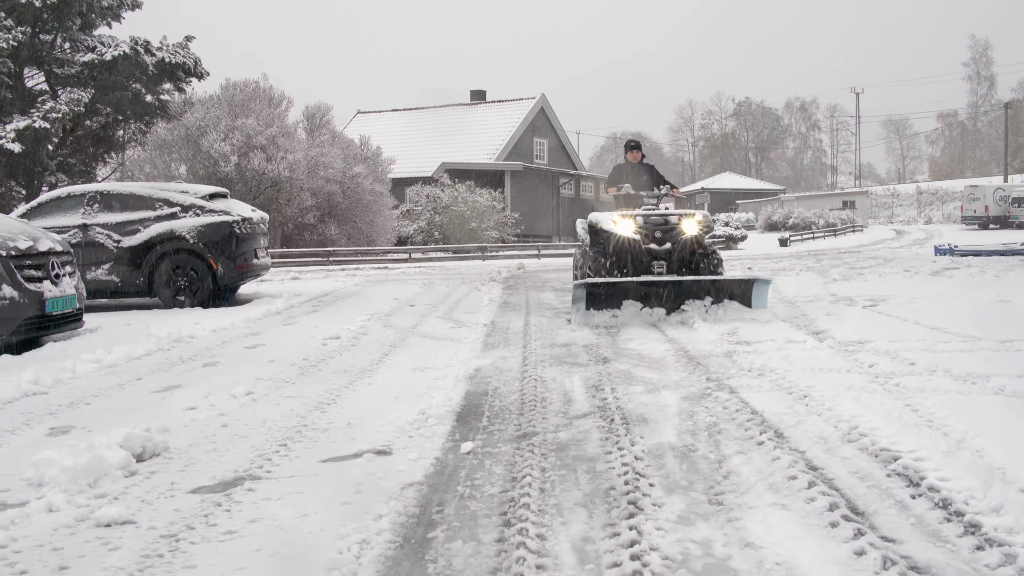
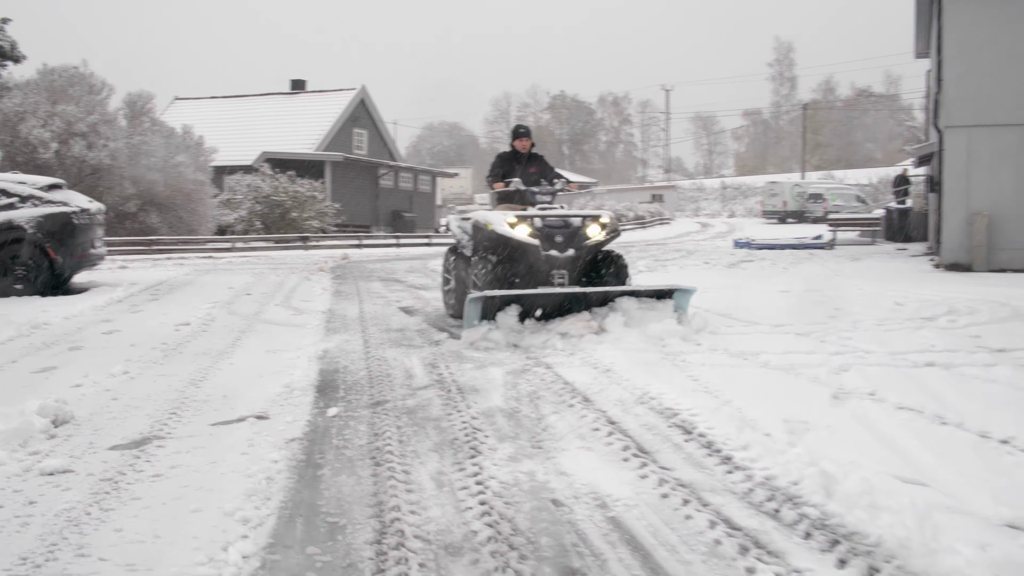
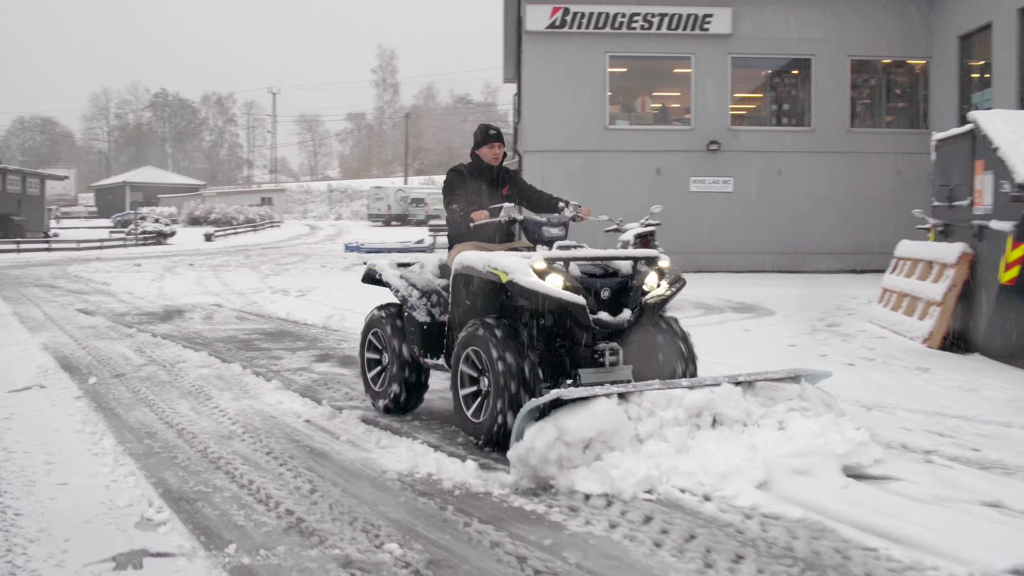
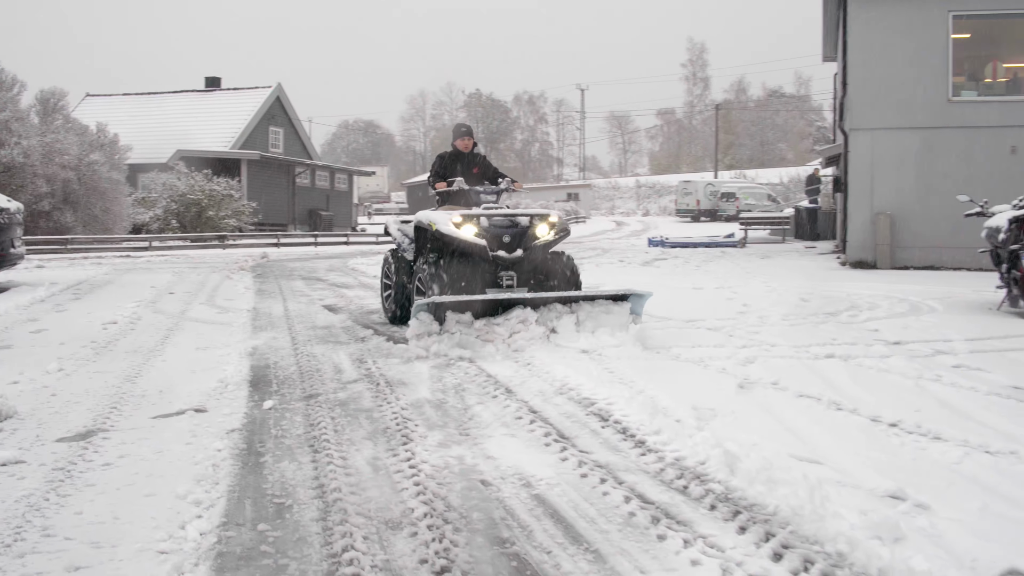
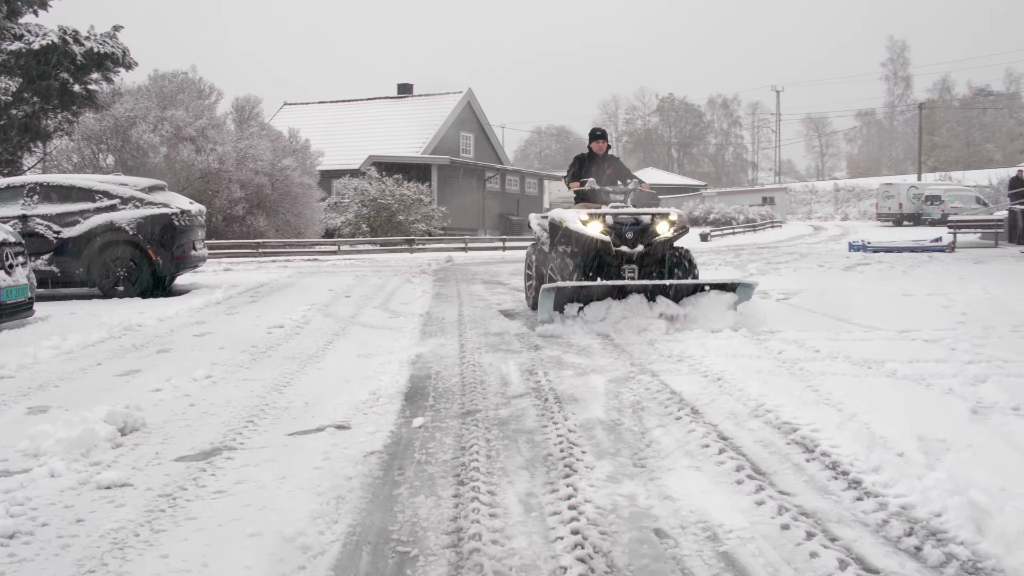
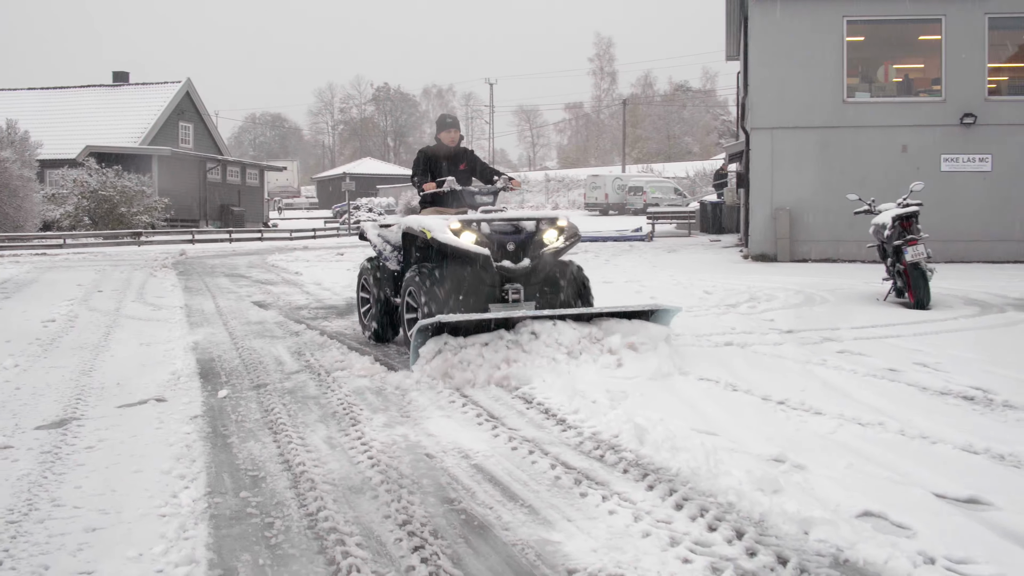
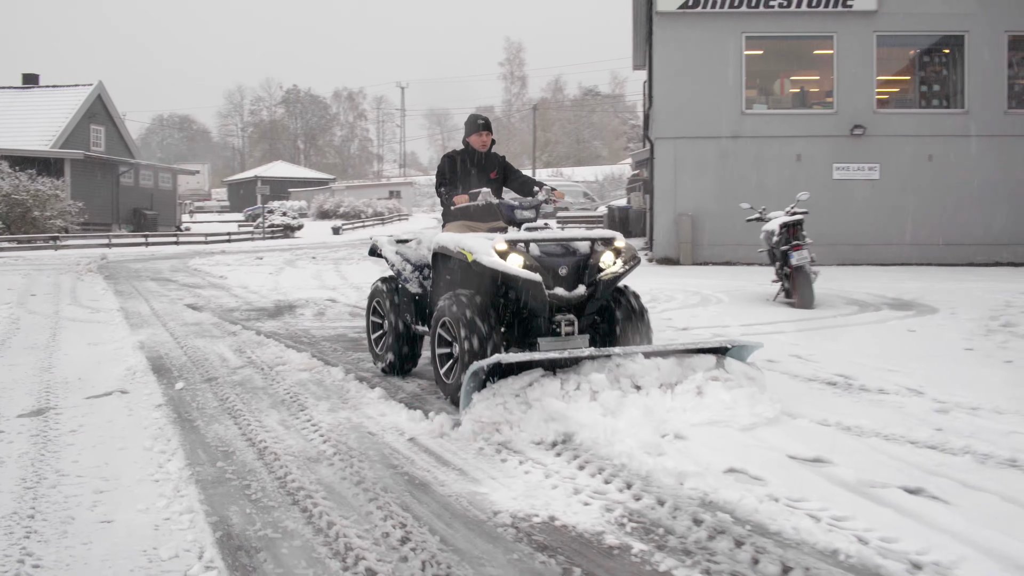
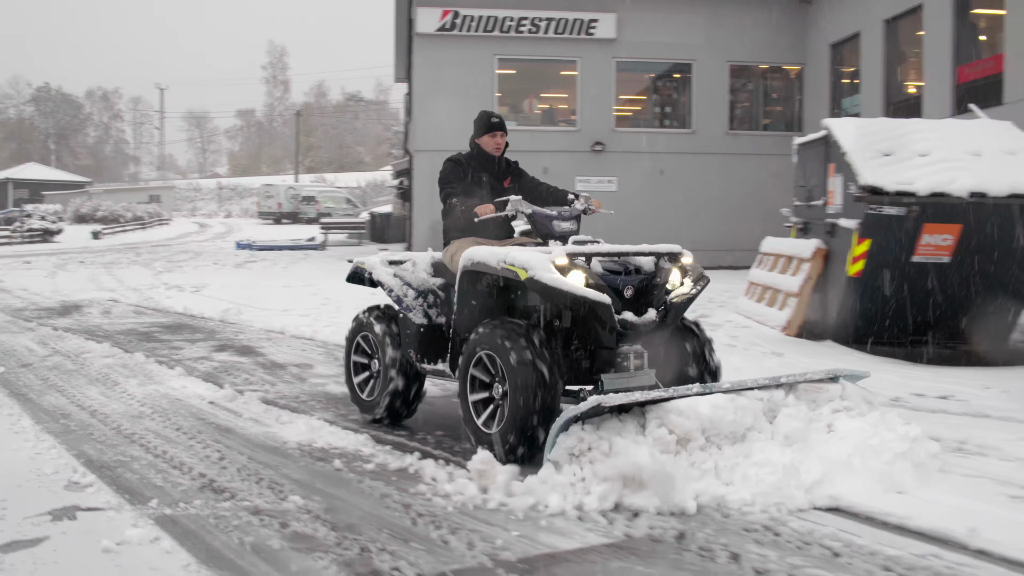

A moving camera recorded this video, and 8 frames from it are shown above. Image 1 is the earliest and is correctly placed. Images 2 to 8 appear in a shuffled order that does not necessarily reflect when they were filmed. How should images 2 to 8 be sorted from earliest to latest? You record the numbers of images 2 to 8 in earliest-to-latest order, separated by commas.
5, 2, 4, 6, 7, 3, 8
